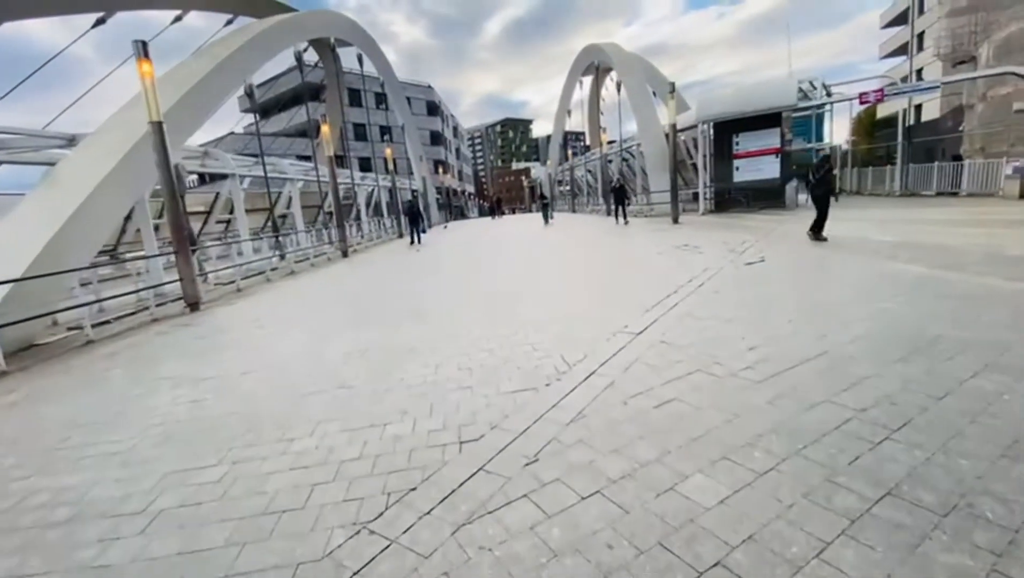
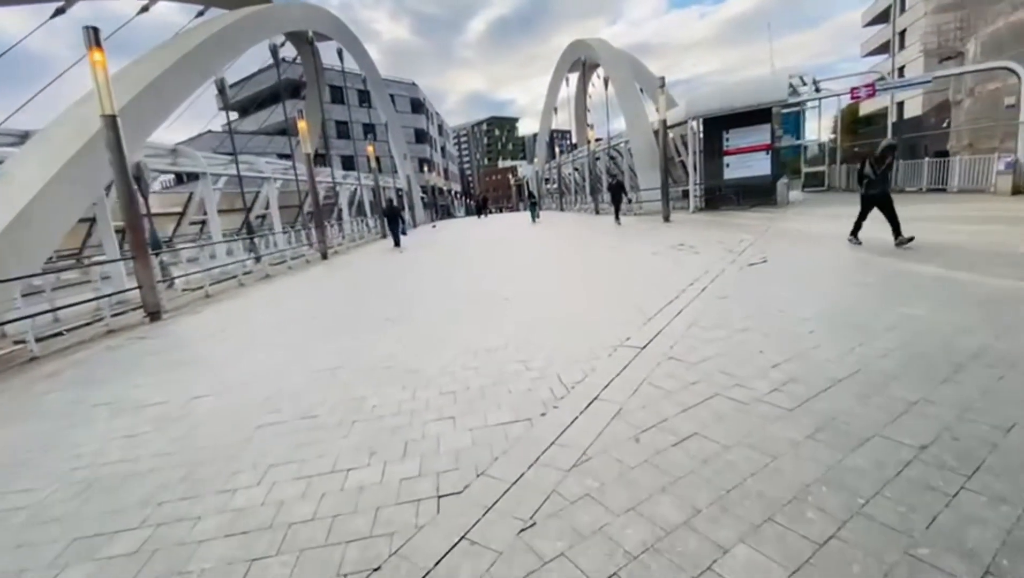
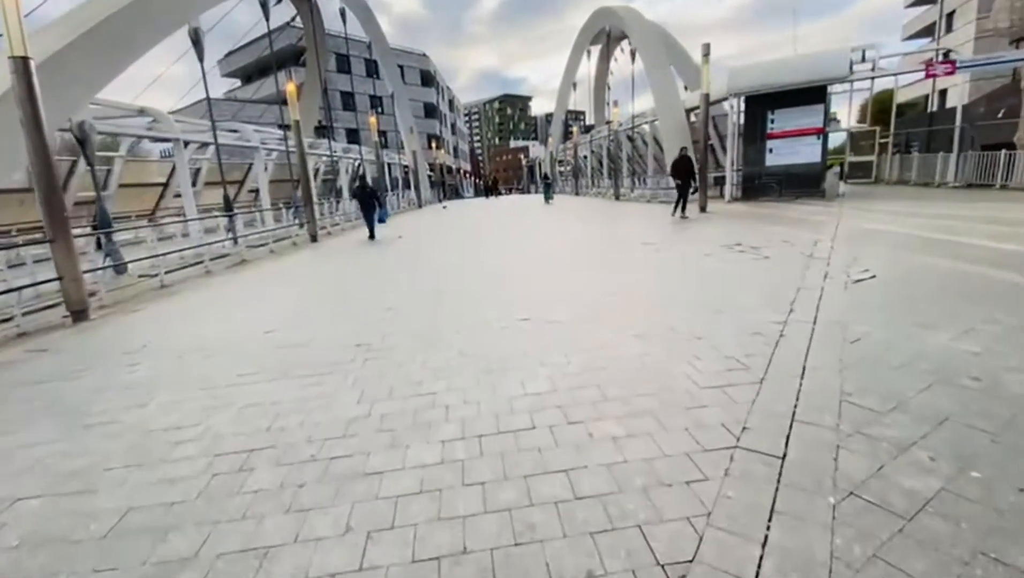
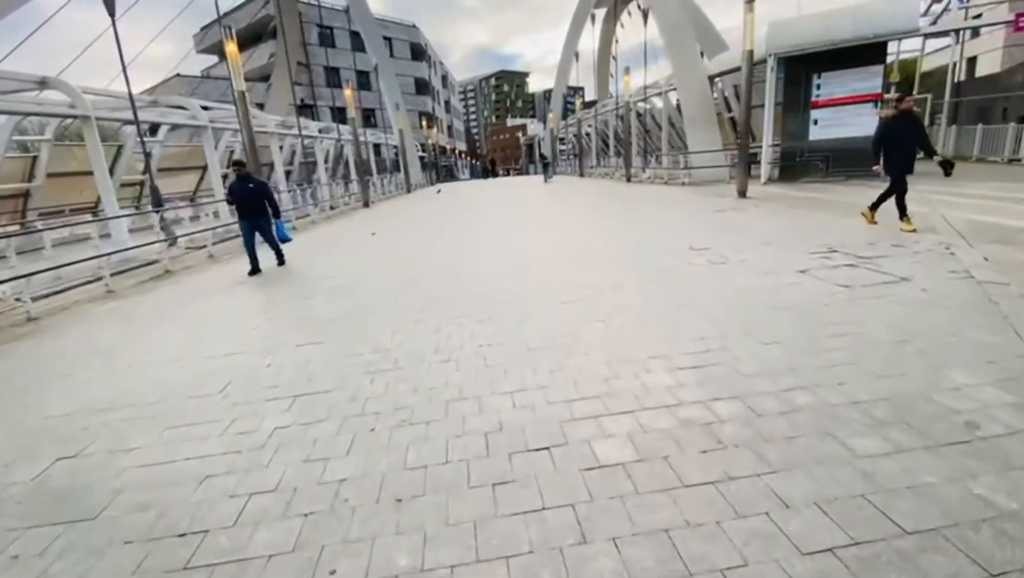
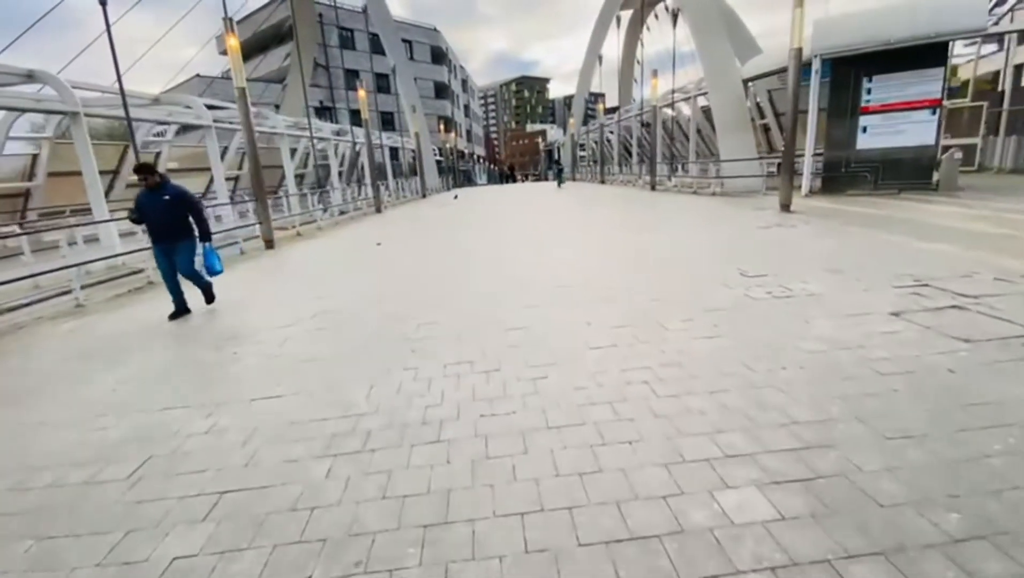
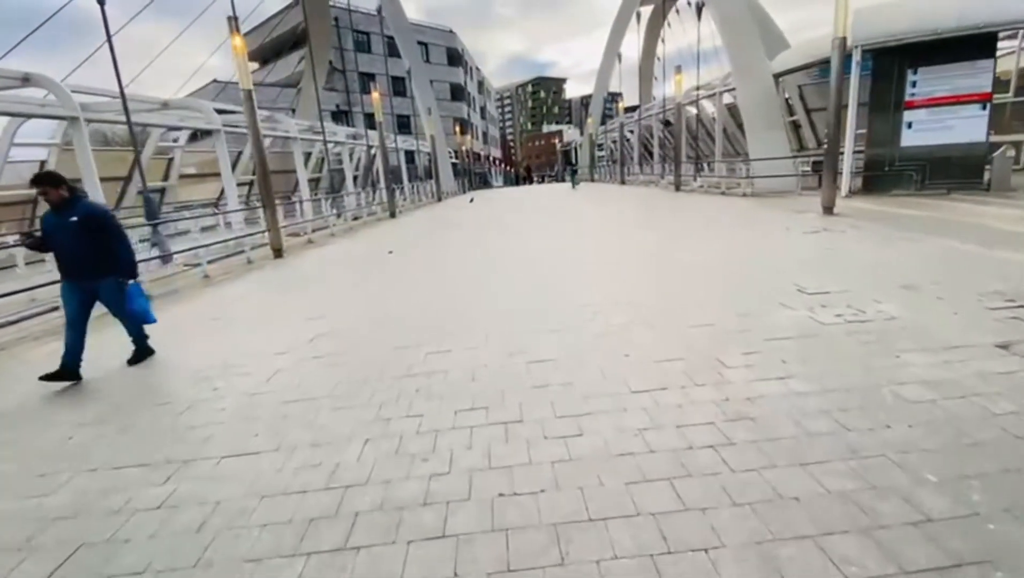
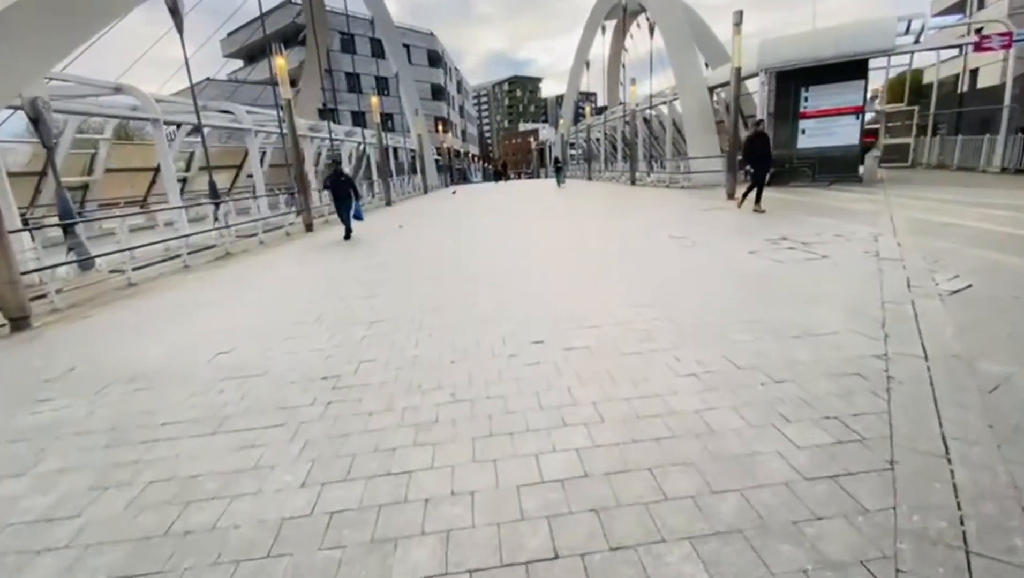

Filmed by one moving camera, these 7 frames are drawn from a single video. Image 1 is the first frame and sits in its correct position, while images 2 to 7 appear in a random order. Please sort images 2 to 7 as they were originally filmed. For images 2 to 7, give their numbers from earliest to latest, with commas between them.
2, 3, 7, 4, 5, 6
